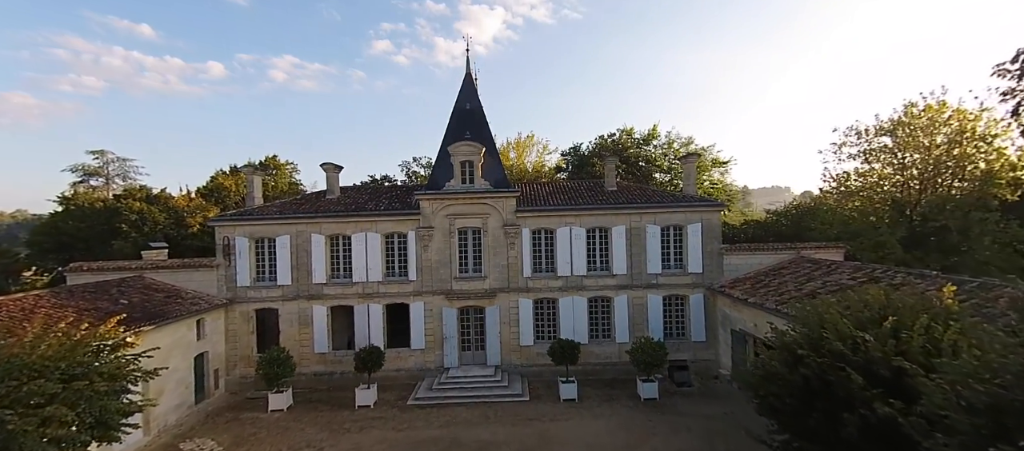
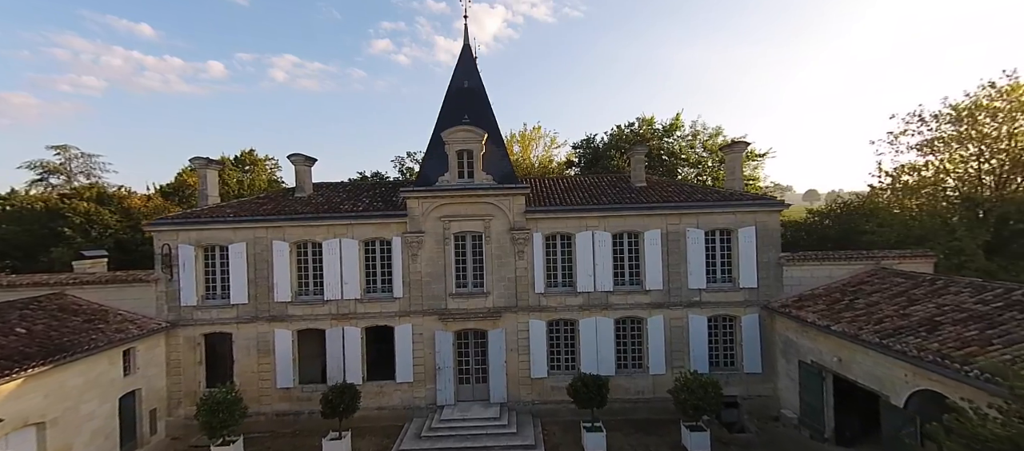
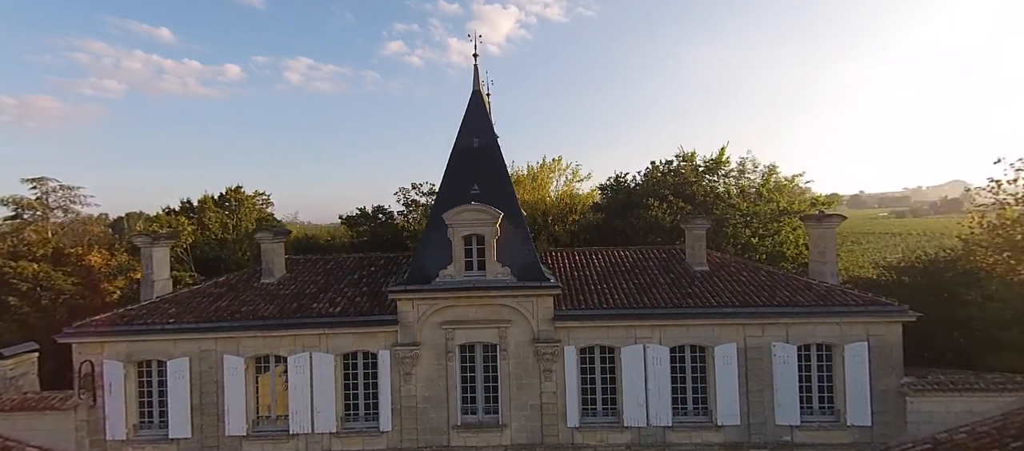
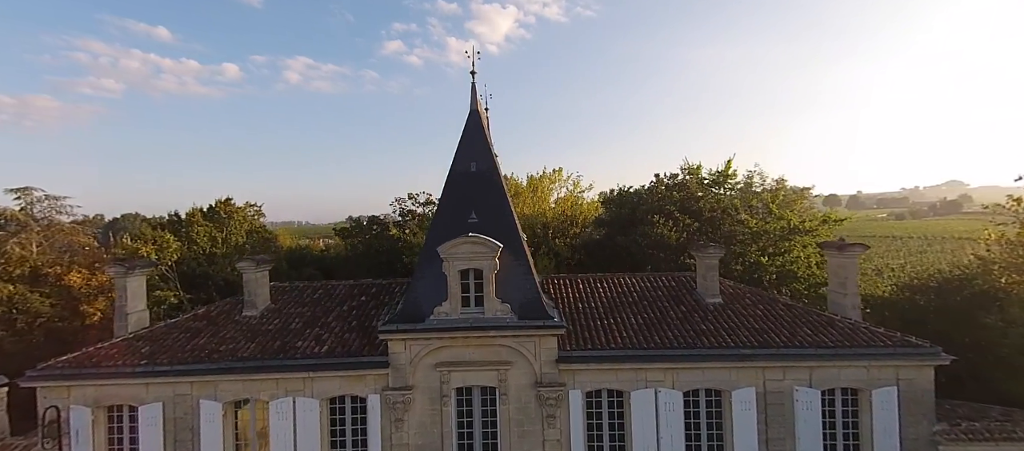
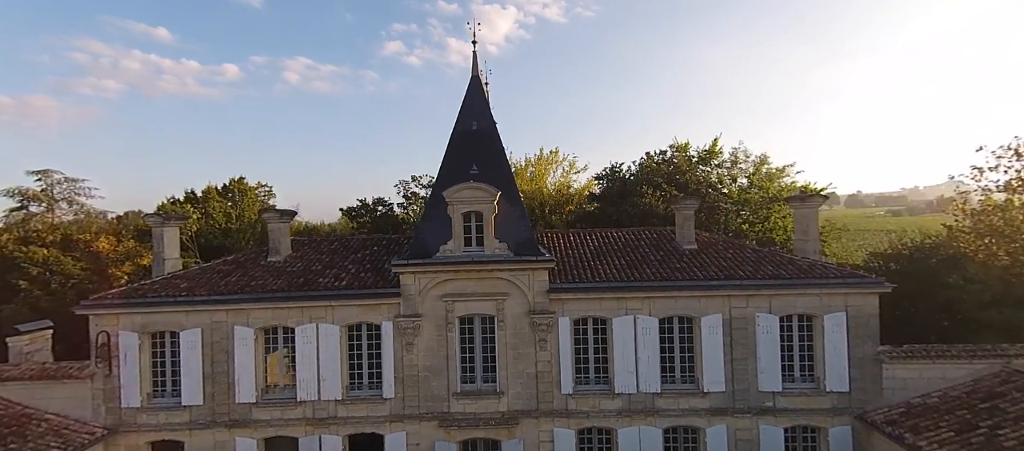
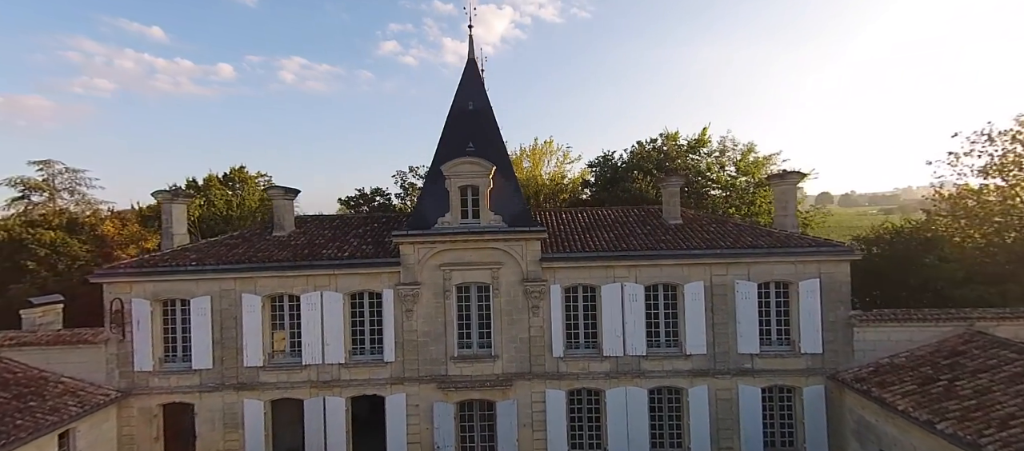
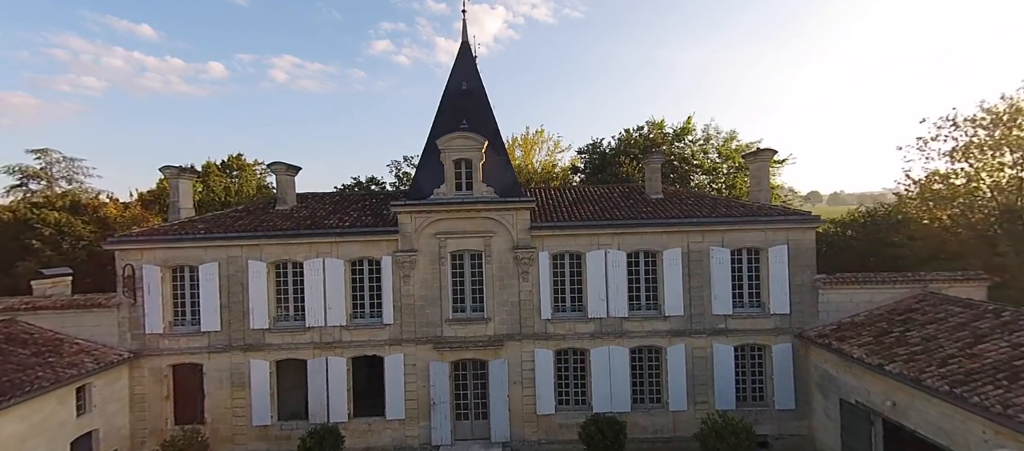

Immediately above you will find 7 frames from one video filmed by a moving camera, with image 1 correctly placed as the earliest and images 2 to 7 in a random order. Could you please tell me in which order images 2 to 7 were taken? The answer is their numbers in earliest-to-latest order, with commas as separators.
2, 7, 6, 5, 3, 4
